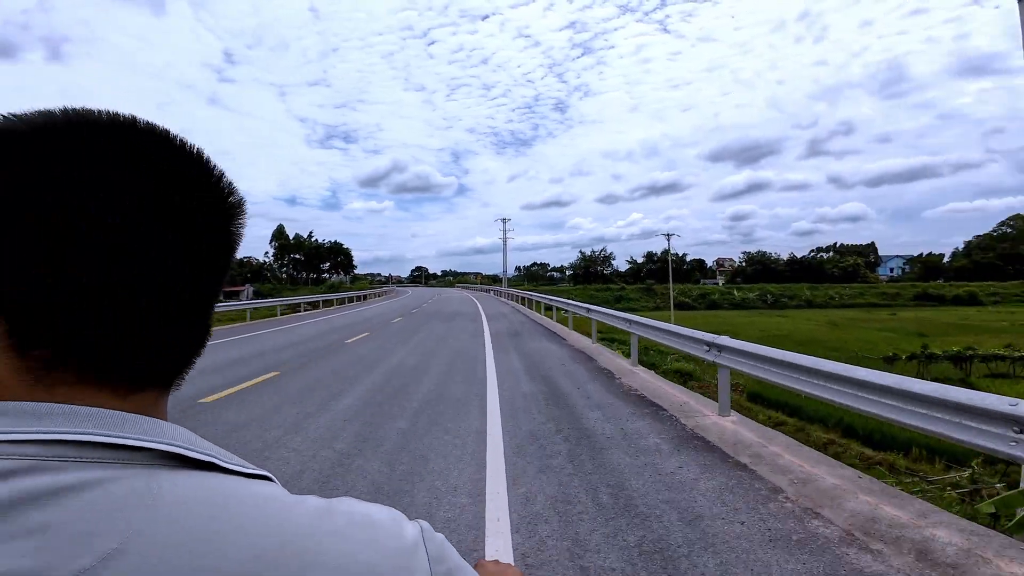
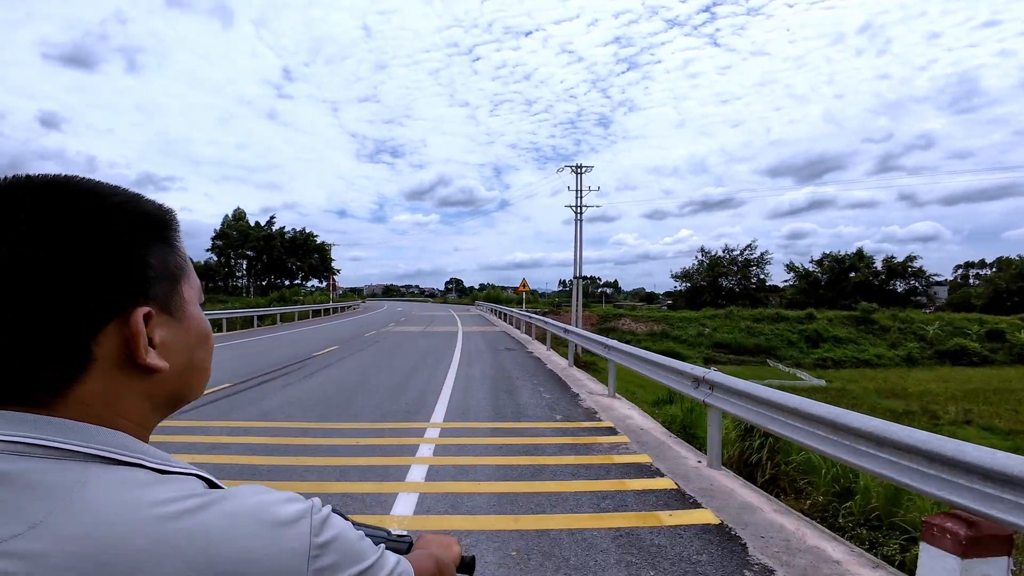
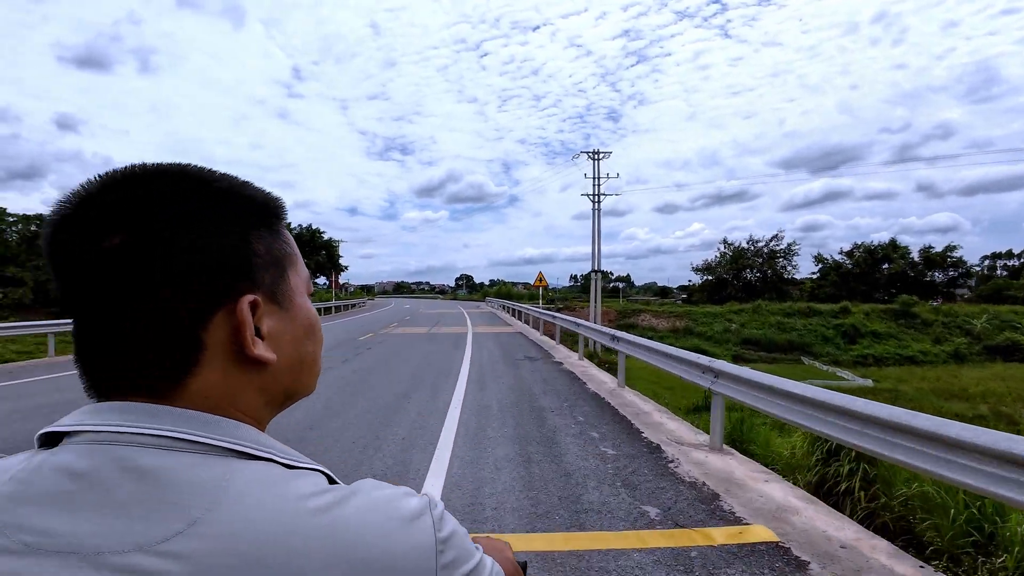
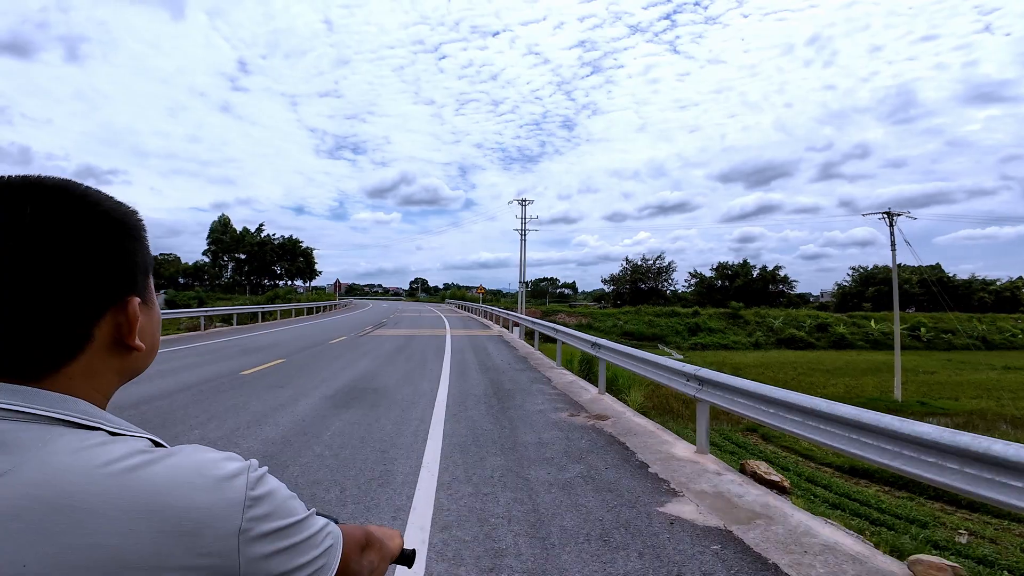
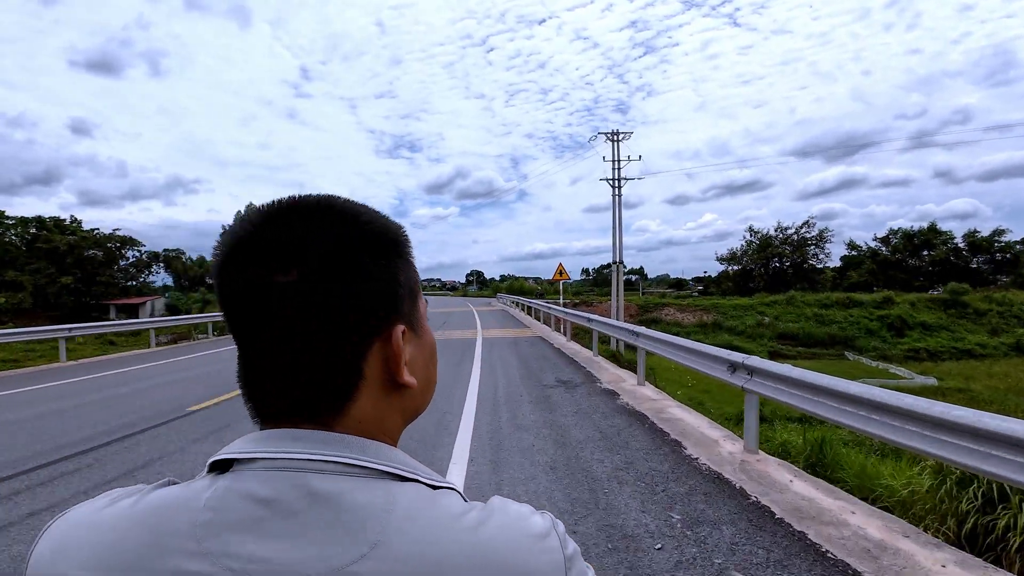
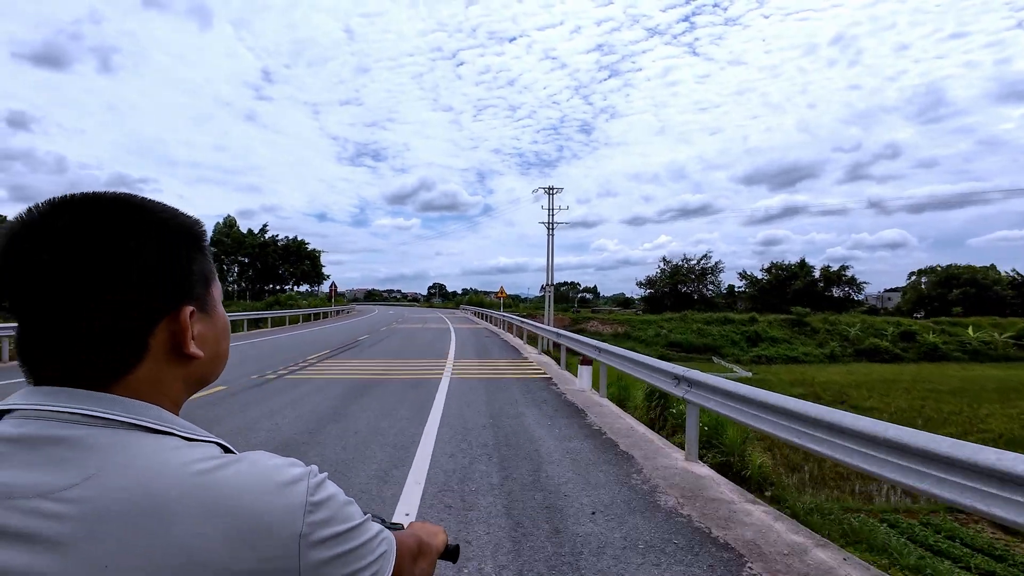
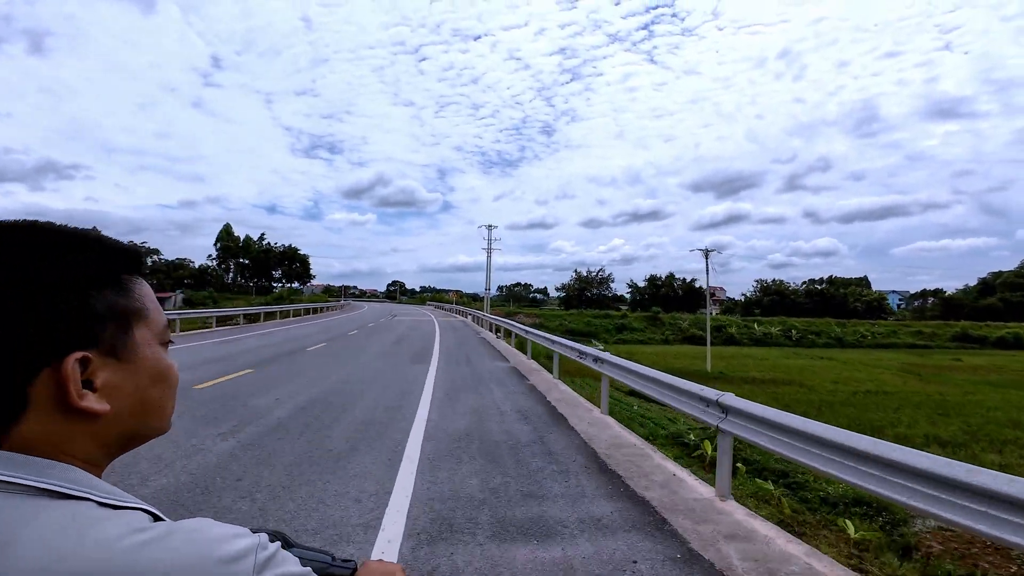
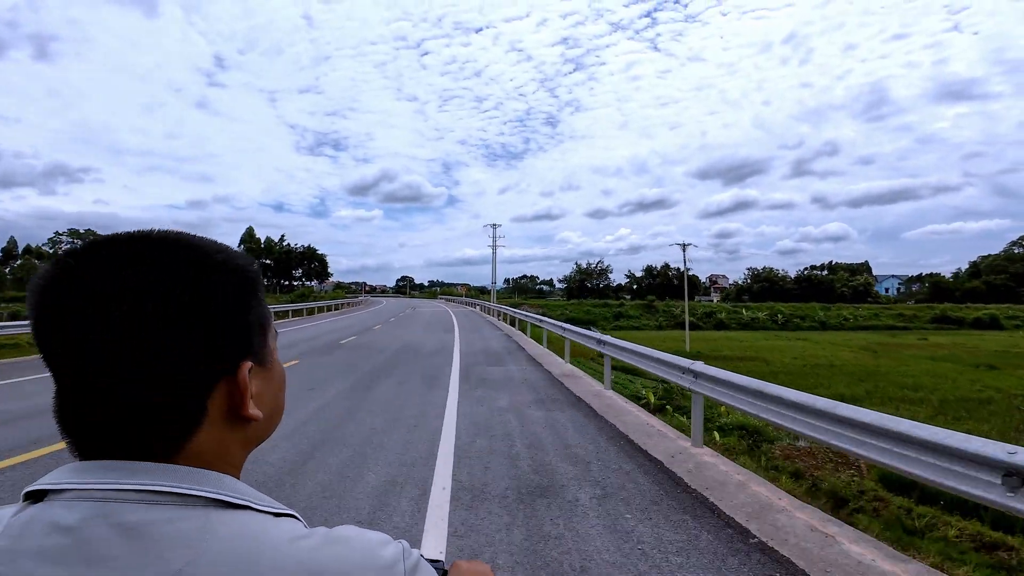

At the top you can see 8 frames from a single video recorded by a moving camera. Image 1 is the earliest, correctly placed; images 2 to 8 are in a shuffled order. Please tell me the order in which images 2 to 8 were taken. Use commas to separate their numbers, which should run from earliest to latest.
8, 7, 4, 6, 2, 3, 5
